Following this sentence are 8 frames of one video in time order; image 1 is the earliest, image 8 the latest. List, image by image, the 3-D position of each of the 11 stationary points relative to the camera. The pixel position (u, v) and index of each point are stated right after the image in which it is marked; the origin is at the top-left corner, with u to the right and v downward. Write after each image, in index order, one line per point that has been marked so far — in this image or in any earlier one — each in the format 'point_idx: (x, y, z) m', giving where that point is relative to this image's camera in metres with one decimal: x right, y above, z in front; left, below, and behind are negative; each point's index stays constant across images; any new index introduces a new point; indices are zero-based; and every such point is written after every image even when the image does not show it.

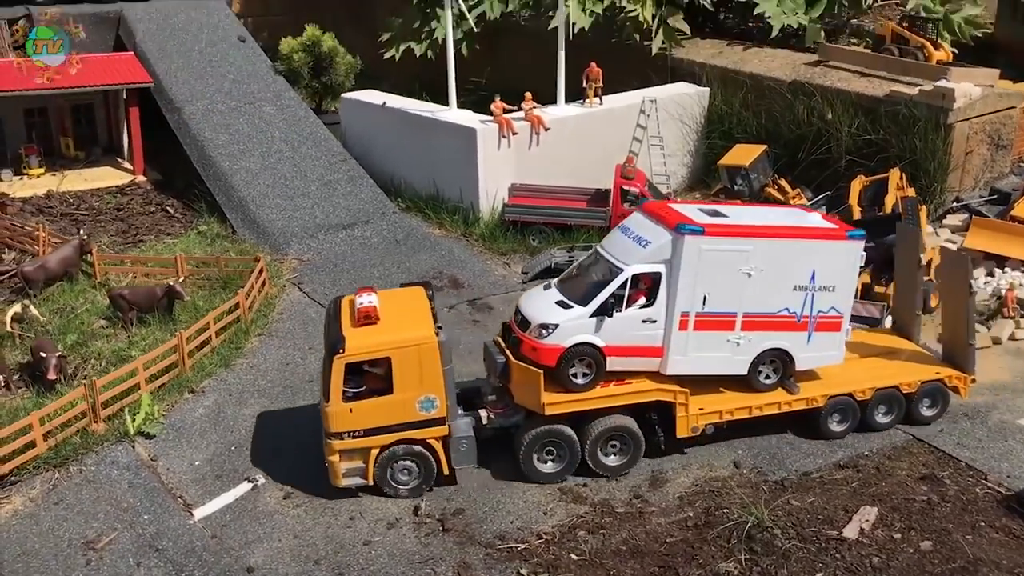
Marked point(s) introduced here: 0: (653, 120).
0: (+2.4, +2.9, +16.9) m
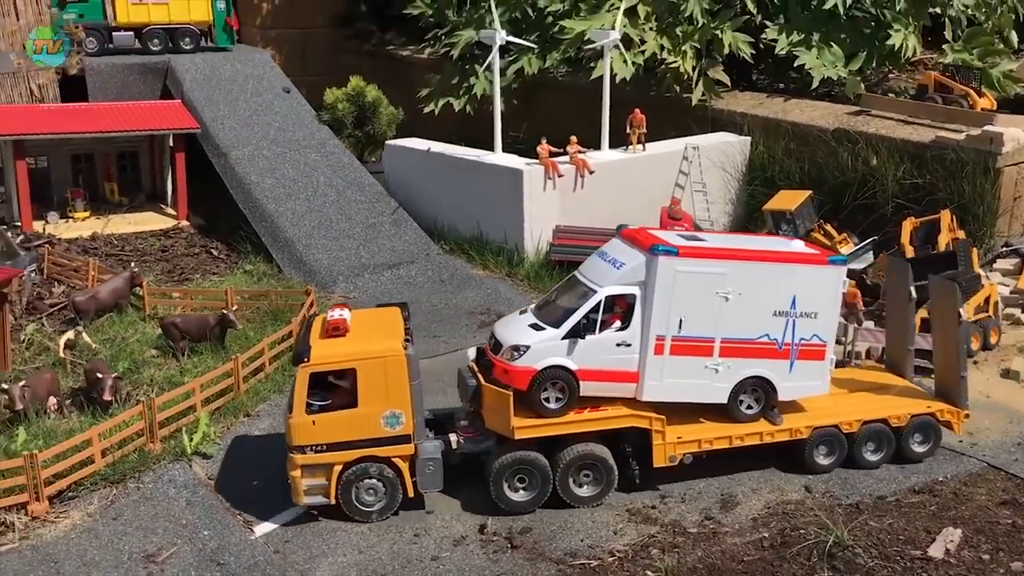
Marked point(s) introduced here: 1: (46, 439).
0: (+3.2, +2.1, +17.0) m
1: (-4.8, -1.6, +10.1) m
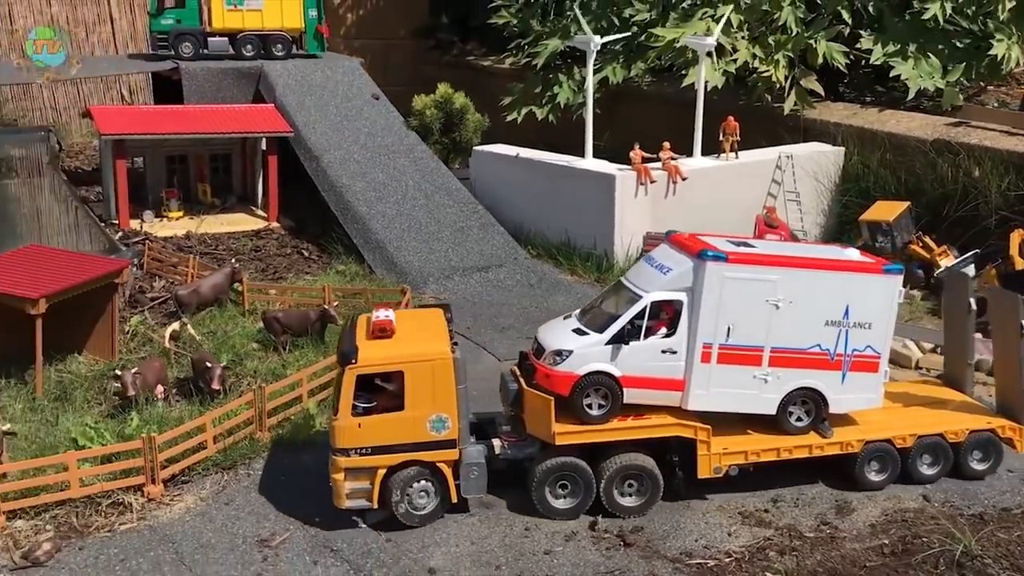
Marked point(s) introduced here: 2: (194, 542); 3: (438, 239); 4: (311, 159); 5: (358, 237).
0: (+4.8, +1.9, +16.8) m
1: (-3.7, -1.5, +10.3) m
2: (-2.7, -2.2, +8.4) m
3: (-1.3, +0.8, +17.0) m
4: (-3.8, +2.4, +18.6) m
5: (-2.7, +0.9, +17.0) m
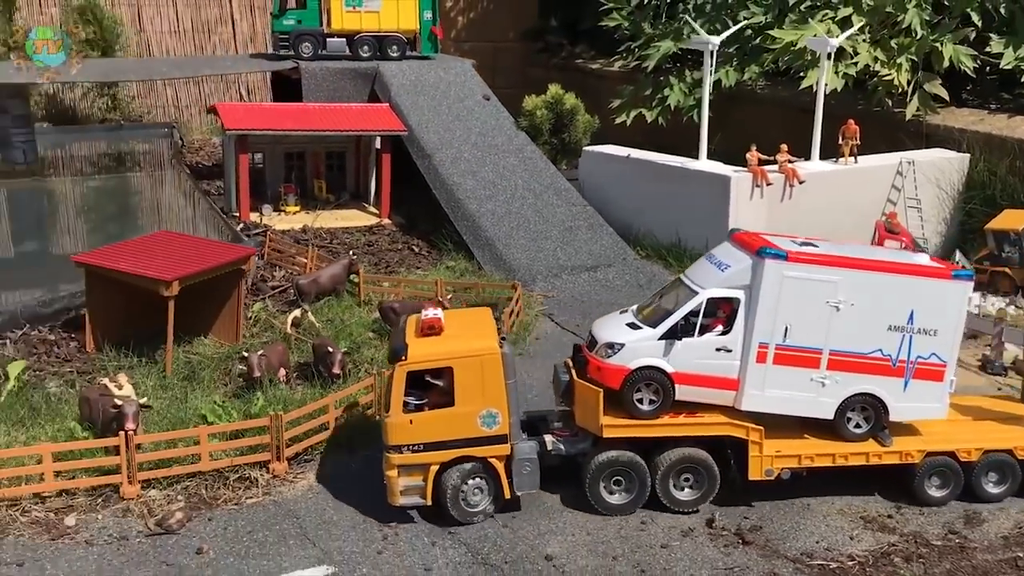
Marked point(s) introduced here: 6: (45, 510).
0: (+6.7, +1.8, +16.3) m
1: (-2.5, -1.3, +10.6) m
2: (-1.7, -2.0, +8.7) m
3: (+0.6, +0.9, +17.1) m
4: (-1.7, +2.5, +19.0) m
5: (-0.8, +0.9, +17.2) m
6: (-4.1, -2.0, +8.7) m
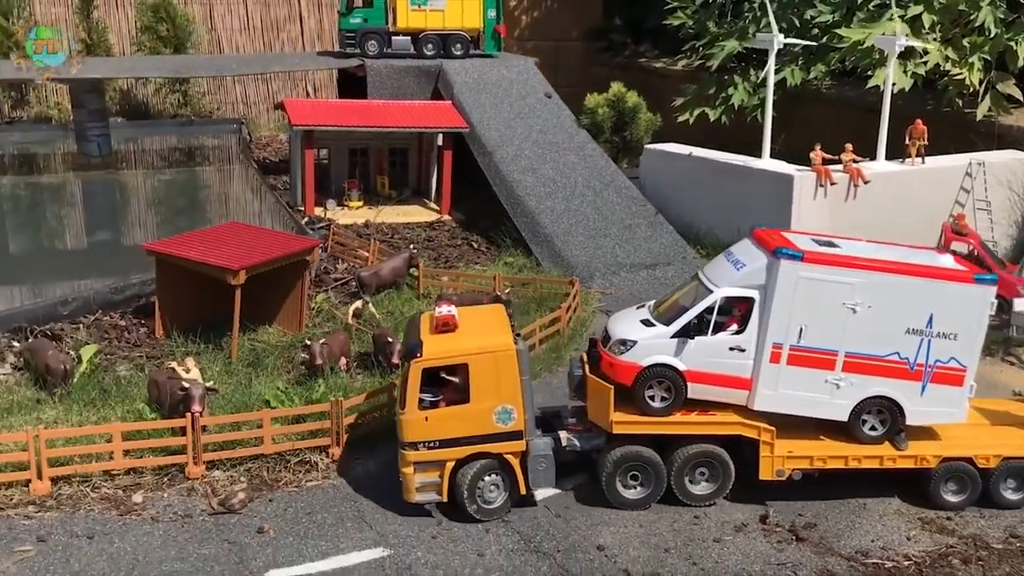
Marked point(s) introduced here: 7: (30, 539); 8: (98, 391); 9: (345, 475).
0: (+7.7, +1.7, +16.0) m
1: (-1.9, -1.2, +10.9) m
2: (-1.3, -1.9, +8.8) m
3: (+1.7, +0.9, +17.1) m
4: (-0.5, +2.6, +19.1) m
5: (+0.3, +1.0, +17.3) m
6: (-3.7, -1.8, +9.0) m
7: (-4.0, -2.1, +8.1) m
8: (-4.5, -1.1, +10.7) m
9: (-1.6, -1.8, +9.4) m
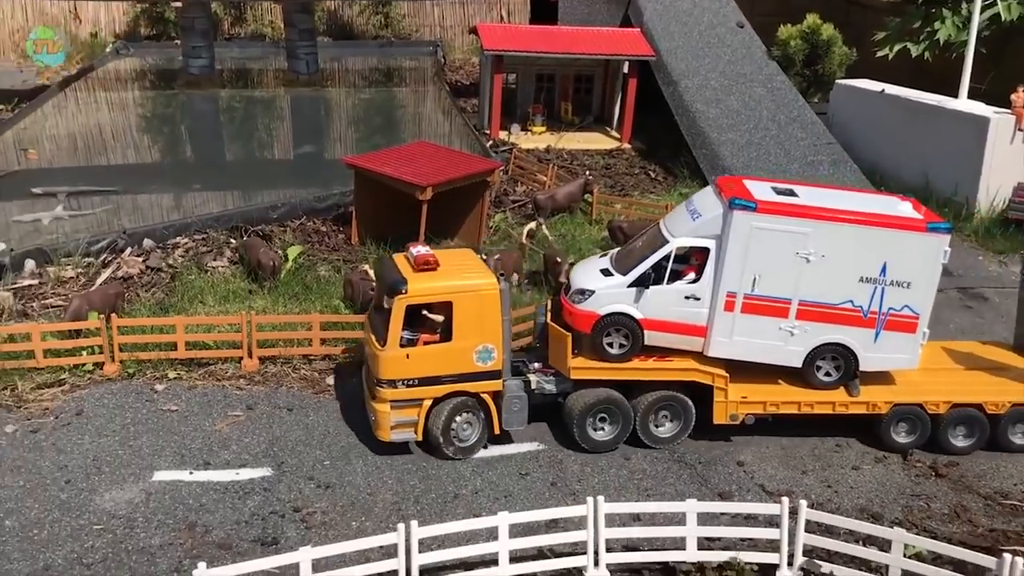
0: (+10.5, +2.3, +14.8) m
1: (0.0, -0.2, +11.7) m
2: (+0.2, -1.2, +9.7) m
3: (+4.8, +2.0, +17.0) m
4: (+3.1, +4.0, +19.3) m
5: (+3.4, +2.2, +17.4) m
6: (-2.1, -0.9, +10.2) m
7: (-2.6, -1.1, +9.4) m
8: (-2.6, 0.0, +12.0) m
9: (0.0, -0.9, +10.2) m
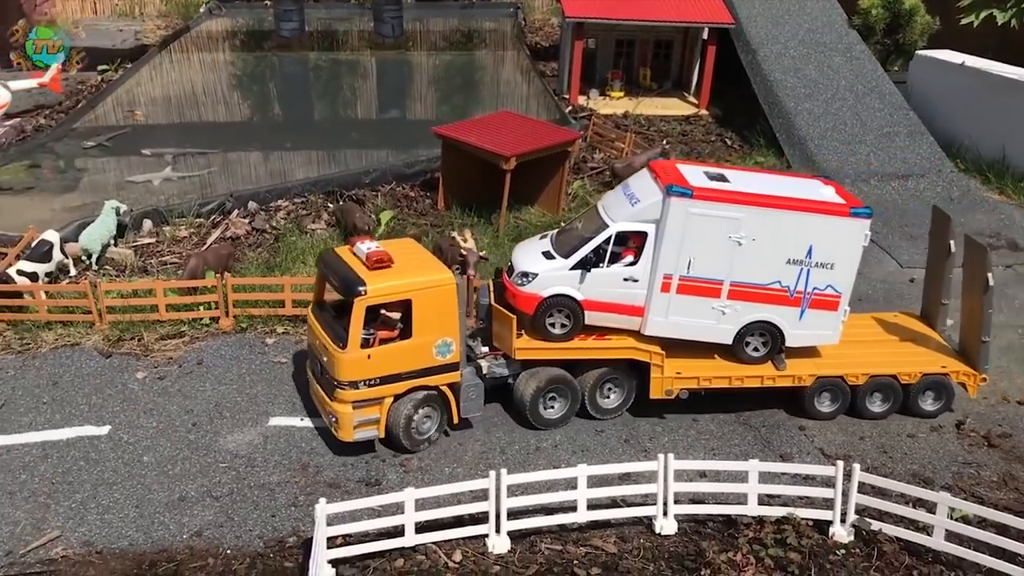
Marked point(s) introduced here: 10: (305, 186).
0: (+11.7, +2.6, +14.6) m
1: (+1.0, +0.2, +12.4) m
2: (+1.0, -0.8, +10.4) m
3: (+6.2, +2.6, +17.3) m
4: (+4.7, +4.7, +19.5) m
5: (+4.9, +2.8, +17.8) m
6: (-1.2, -0.5, +11.1) m
7: (-1.8, -0.8, +10.4) m
8: (-1.6, +0.5, +12.9) m
9: (+0.8, -0.6, +11.0) m
10: (-3.1, +1.5, +14.5) m
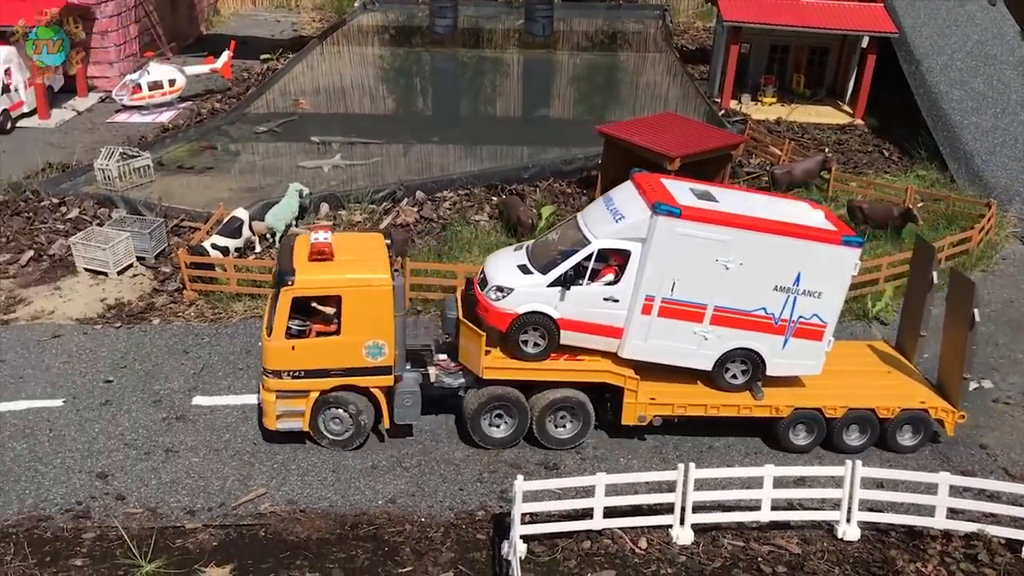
0: (+14.1, +1.9, +13.4) m
1: (+3.1, +0.1, +12.4) m
2: (+2.8, -0.9, +10.4) m
3: (+8.9, +2.2, +16.7) m
4: (+7.8, +4.4, +19.0) m
5: (+7.7, +2.5, +17.3) m
6: (+0.7, -0.4, +11.4) m
7: (0.0, -0.7, +10.7) m
8: (+0.6, +0.6, +13.2) m
9: (+2.7, -0.6, +11.0) m
10: (-0.7, +1.7, +14.9) m
